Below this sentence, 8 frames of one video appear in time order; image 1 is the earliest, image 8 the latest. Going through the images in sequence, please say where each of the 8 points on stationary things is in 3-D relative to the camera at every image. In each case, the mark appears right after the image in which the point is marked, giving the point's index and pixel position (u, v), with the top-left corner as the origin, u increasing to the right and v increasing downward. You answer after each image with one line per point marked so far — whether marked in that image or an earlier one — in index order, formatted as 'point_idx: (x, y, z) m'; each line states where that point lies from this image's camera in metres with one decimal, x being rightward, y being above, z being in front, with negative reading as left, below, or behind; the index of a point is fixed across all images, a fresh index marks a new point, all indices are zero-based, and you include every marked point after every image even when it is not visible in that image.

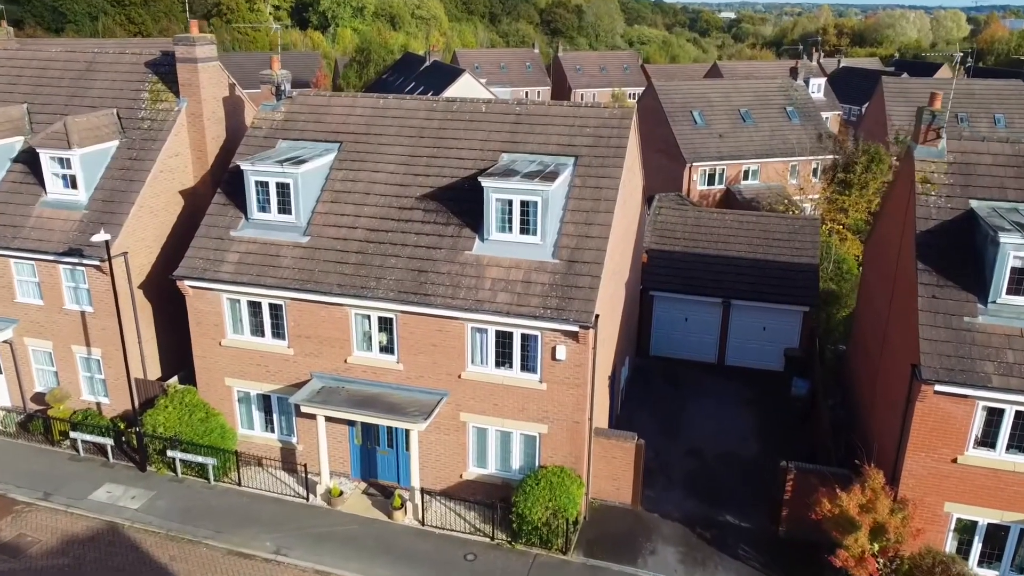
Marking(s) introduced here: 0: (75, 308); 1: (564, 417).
0: (-9.9, -0.4, +18.7) m
1: (+1.0, -2.4, +15.6) m
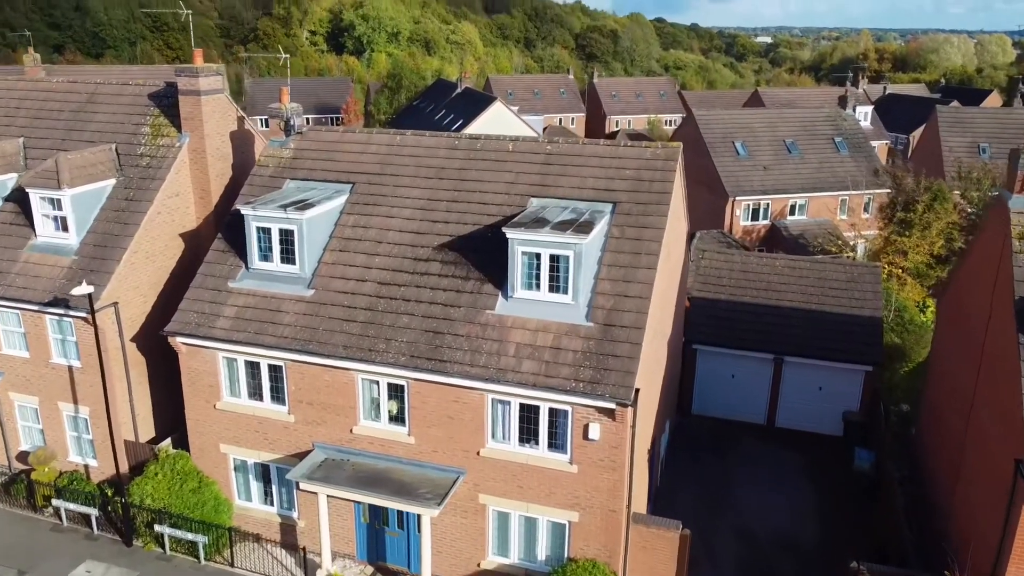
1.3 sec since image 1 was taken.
0: (-9.4, -1.5, +17.1) m
1: (+1.4, -3.6, +13.5) m
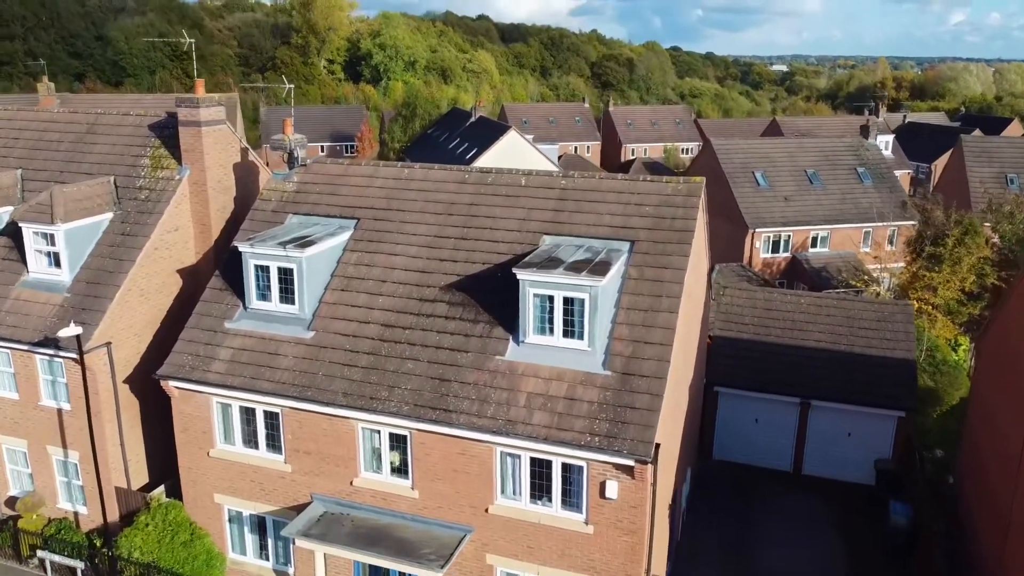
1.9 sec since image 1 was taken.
0: (-9.1, -2.3, +16.3) m
1: (+1.5, -4.3, +12.5) m
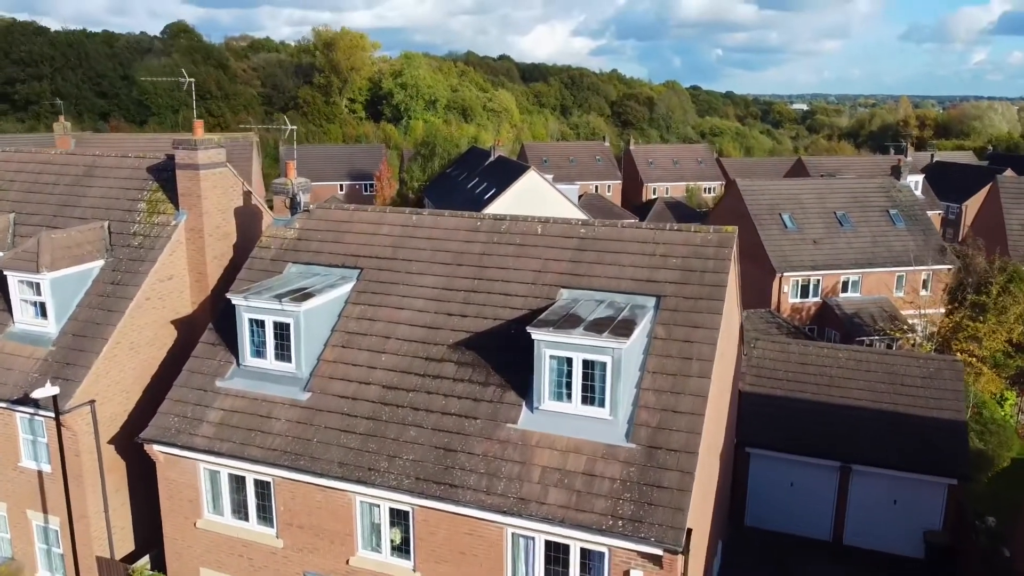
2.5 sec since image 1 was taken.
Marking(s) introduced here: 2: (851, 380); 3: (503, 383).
0: (-8.9, -3.3, +15.2) m
1: (+1.7, -5.1, +11.0) m
2: (+8.1, -2.2, +19.5) m
3: (-0.1, -1.4, +12.5) m
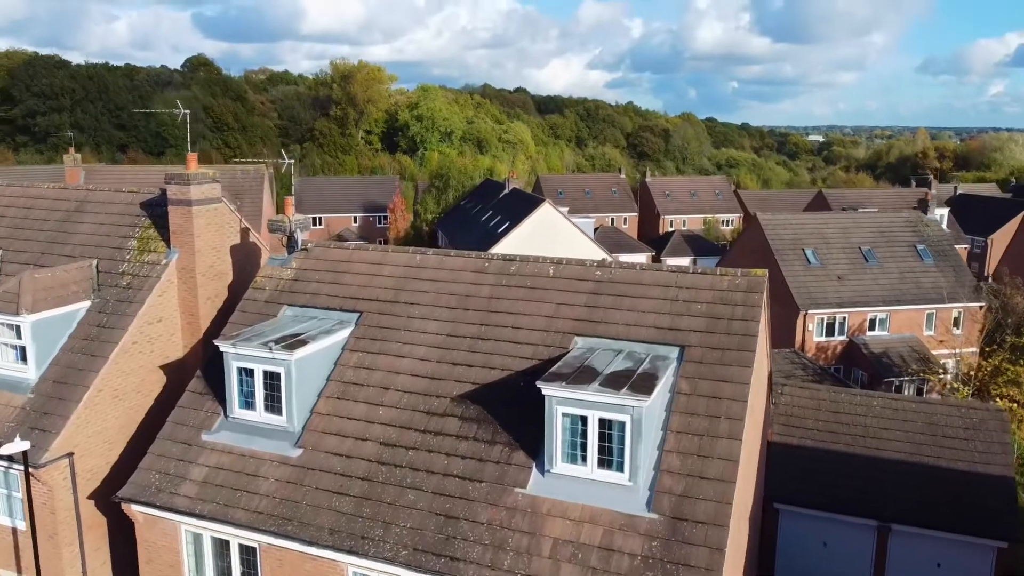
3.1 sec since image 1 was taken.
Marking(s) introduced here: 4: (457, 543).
0: (-8.7, -4.0, +14.1) m
1: (+1.8, -5.7, +9.7) m
2: (+8.3, -3.2, +18.2) m
3: (0.0, -2.1, +11.4) m
4: (-0.7, -3.3, +10.5) m
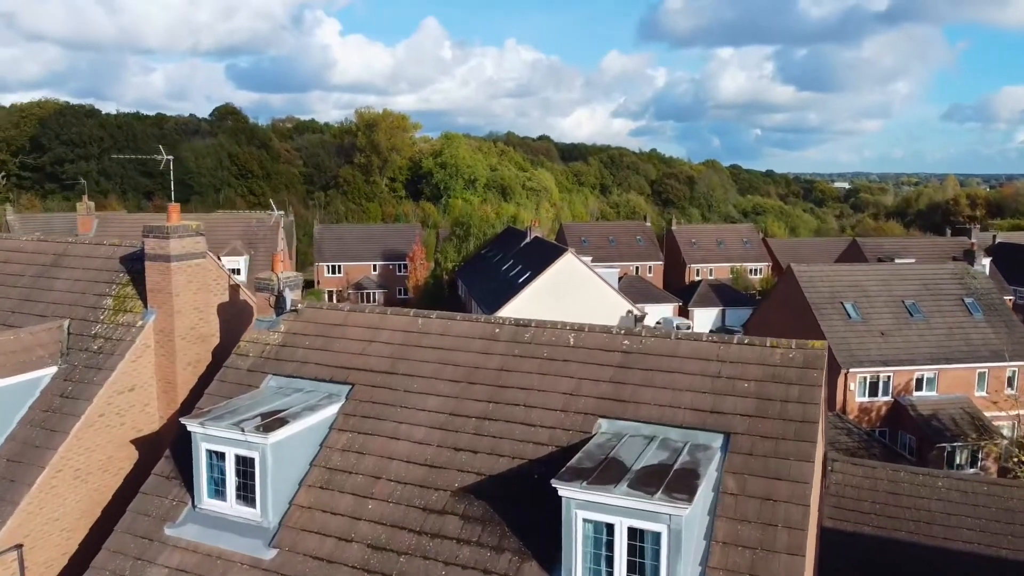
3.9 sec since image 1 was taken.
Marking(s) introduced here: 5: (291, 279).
0: (-8.5, -5.0, +12.3) m
1: (+1.8, -6.5, +7.5) m
2: (+8.6, -4.4, +16.0) m
3: (+0.1, -3.0, +9.5) m
4: (-0.6, -4.1, +8.6) m
5: (-3.8, +0.2, +14.1) m
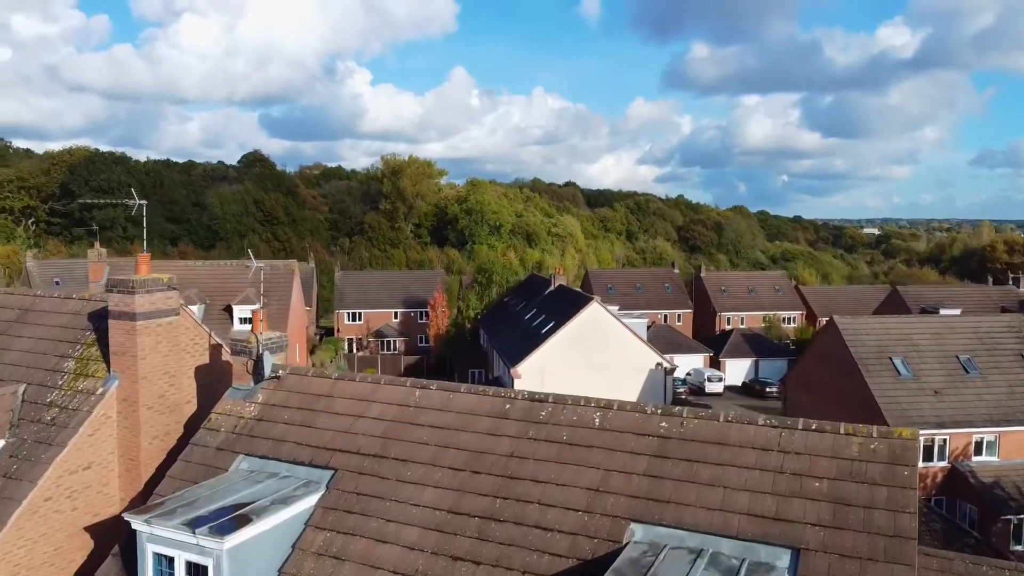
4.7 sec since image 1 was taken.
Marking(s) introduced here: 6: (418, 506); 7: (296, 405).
0: (-8.4, -5.9, +10.4) m
1: (+1.8, -7.1, +5.2) m
2: (+8.9, -5.5, +13.5) m
3: (+0.2, -3.7, +7.3) m
4: (-0.6, -4.7, +6.4) m
5: (-3.5, -0.8, +12.3) m
6: (-1.1, -2.5, +9.4) m
7: (-3.0, -1.6, +11.3) m
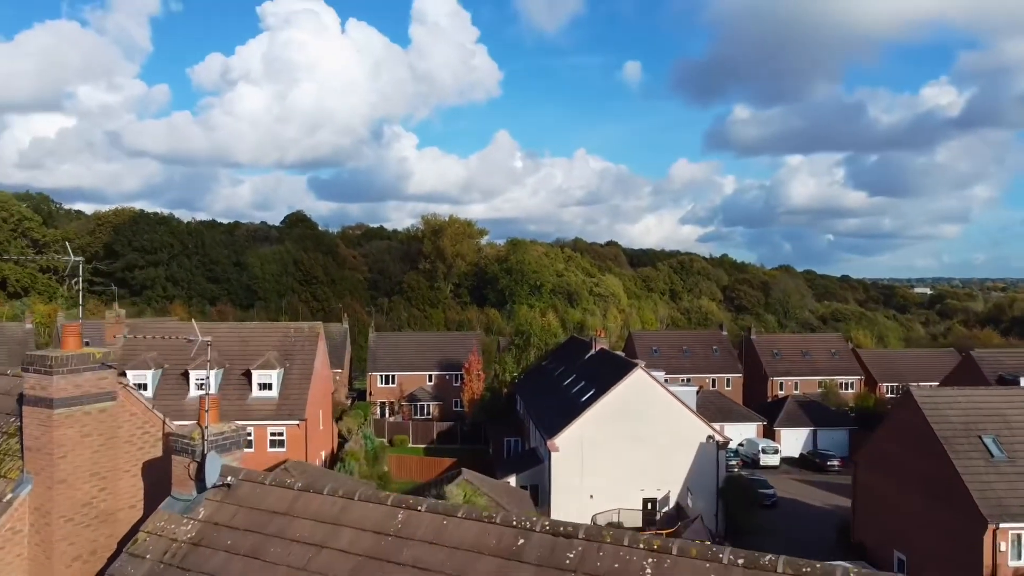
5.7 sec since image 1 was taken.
0: (-8.2, -6.6, +7.6) m
1: (+1.7, -7.5, +1.8) m
2: (+9.2, -6.5, +9.8) m
3: (+0.2, -4.2, +4.3) m
4: (-0.7, -5.2, +3.3) m
5: (-3.3, -1.7, +9.6) m
6: (-1.0, -3.2, +6.5) m
7: (-2.8, -2.5, +8.5) m
